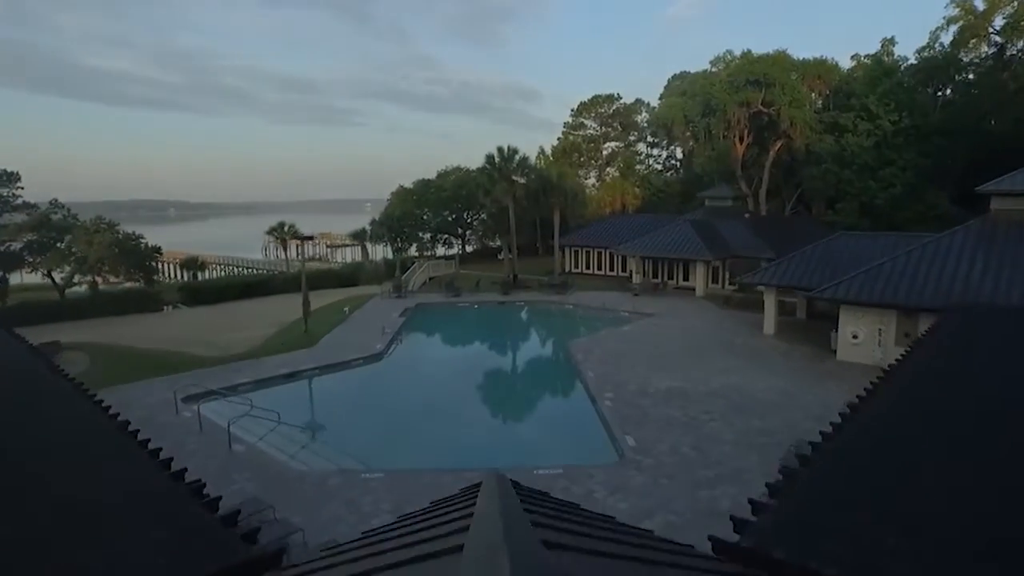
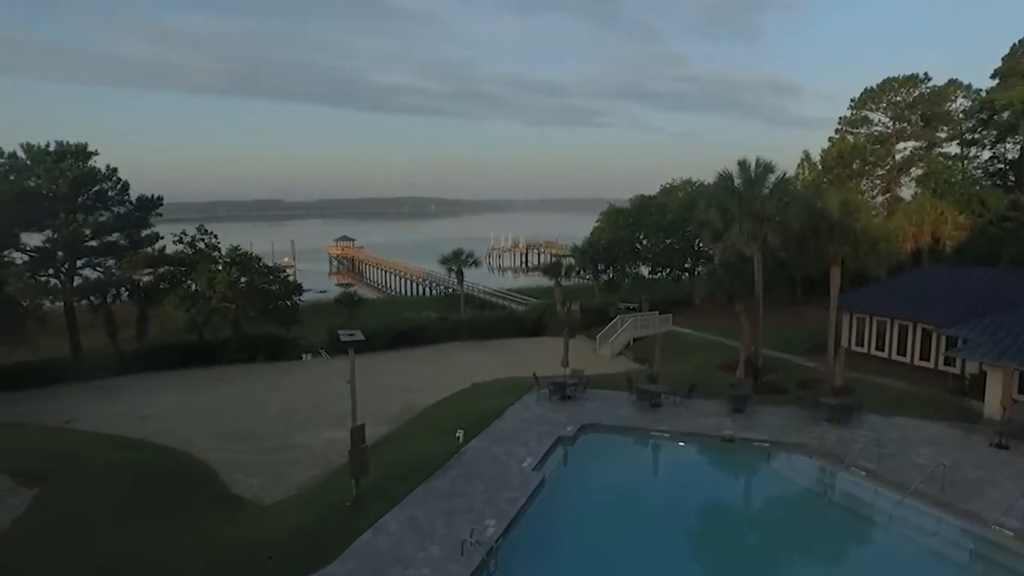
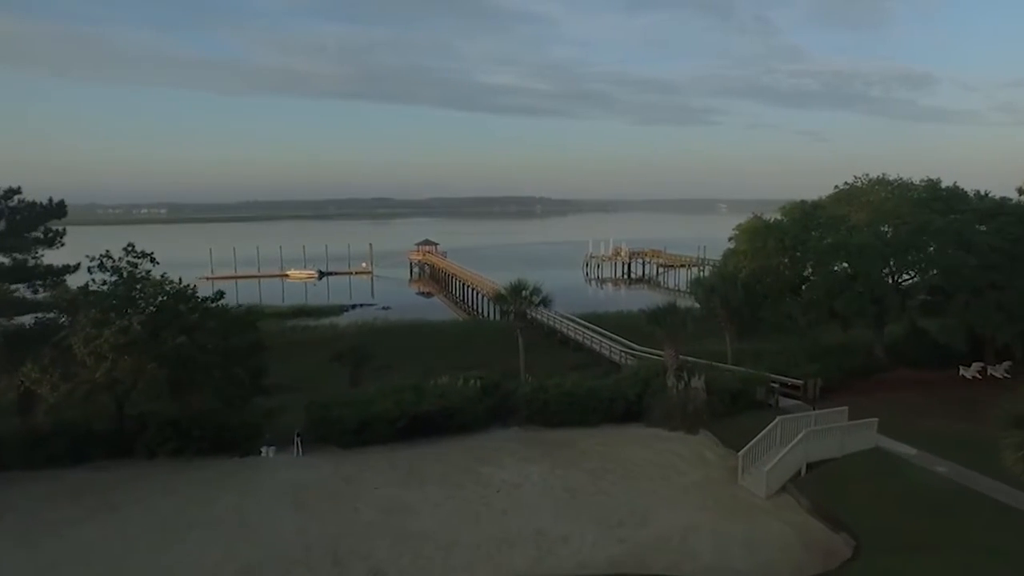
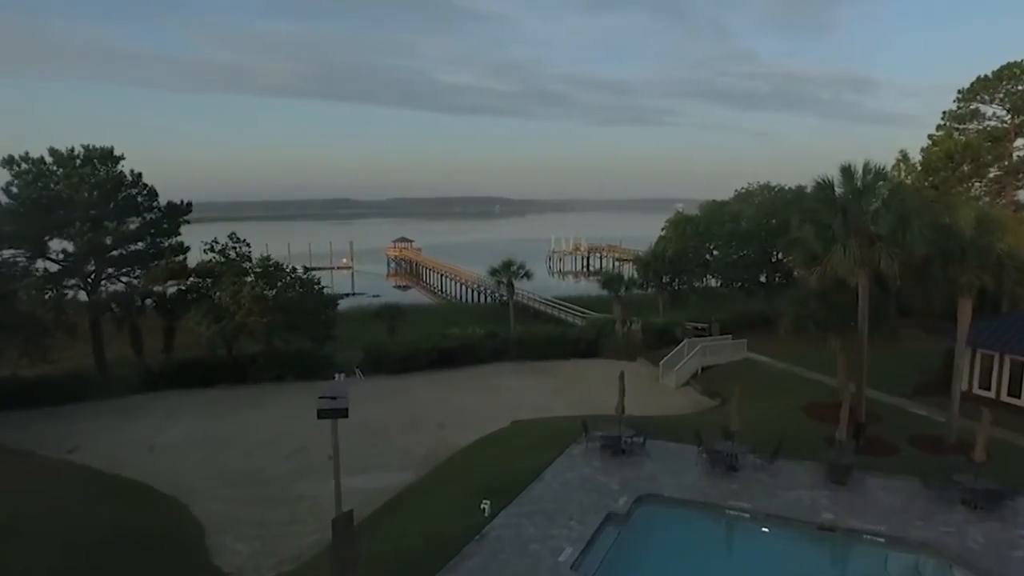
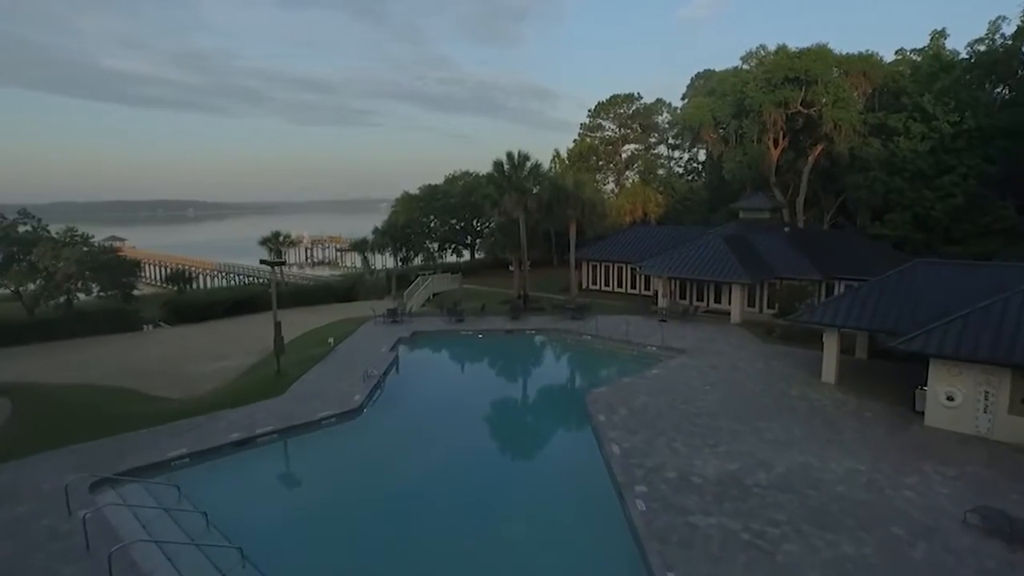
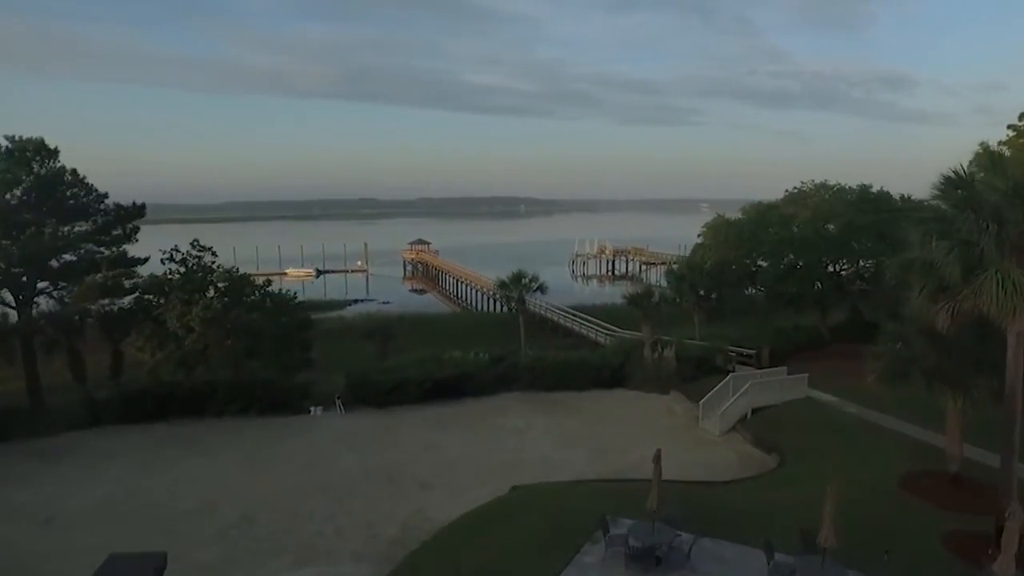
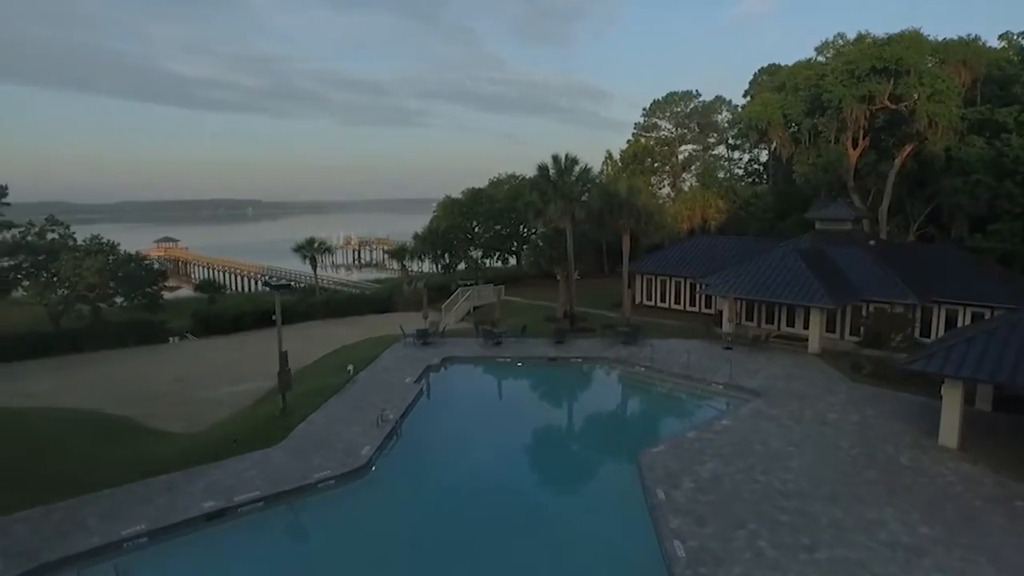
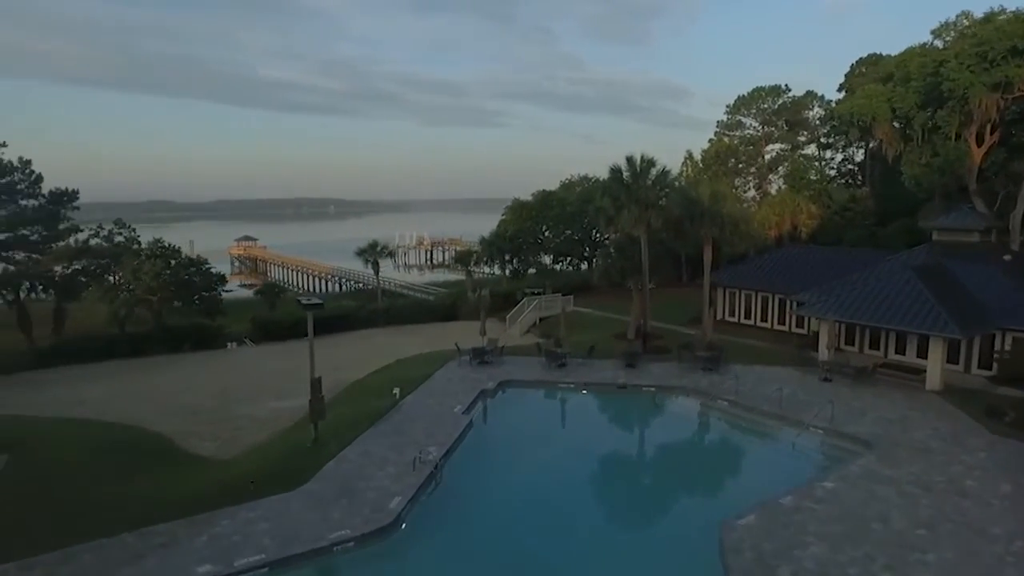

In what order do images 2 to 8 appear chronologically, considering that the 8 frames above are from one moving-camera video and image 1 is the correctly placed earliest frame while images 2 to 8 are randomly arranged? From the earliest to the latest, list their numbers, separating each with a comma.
5, 7, 8, 2, 4, 6, 3
